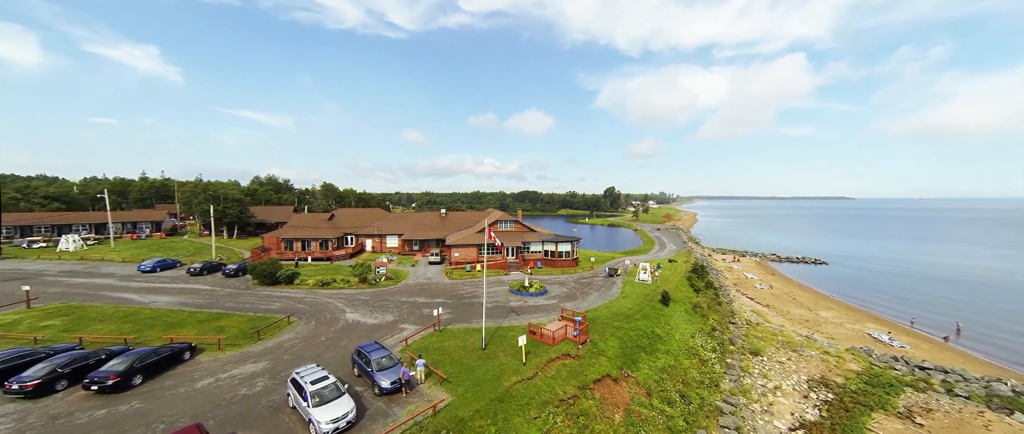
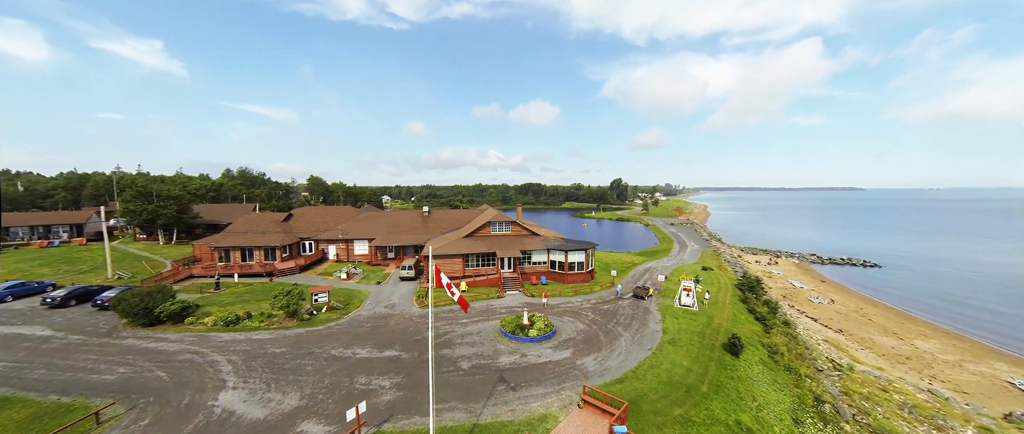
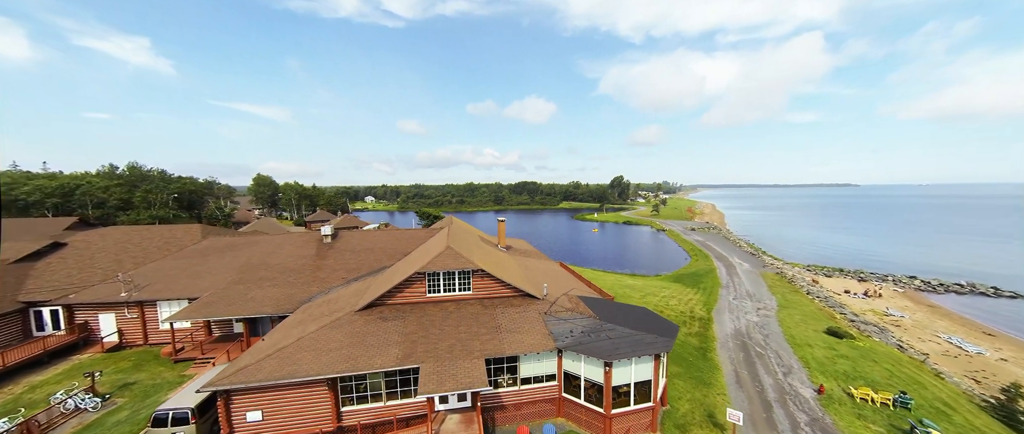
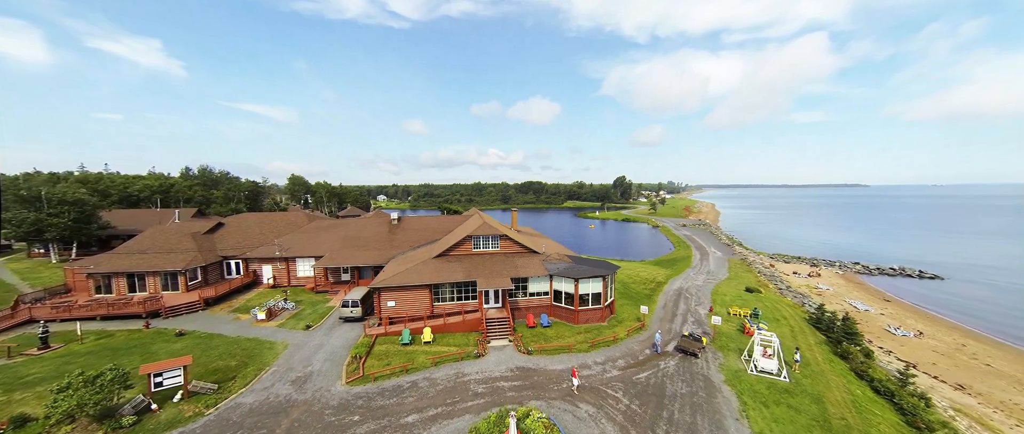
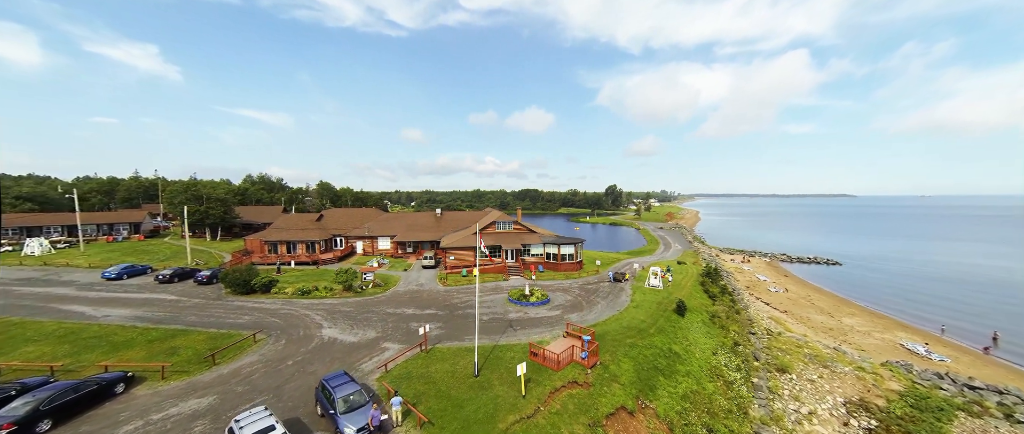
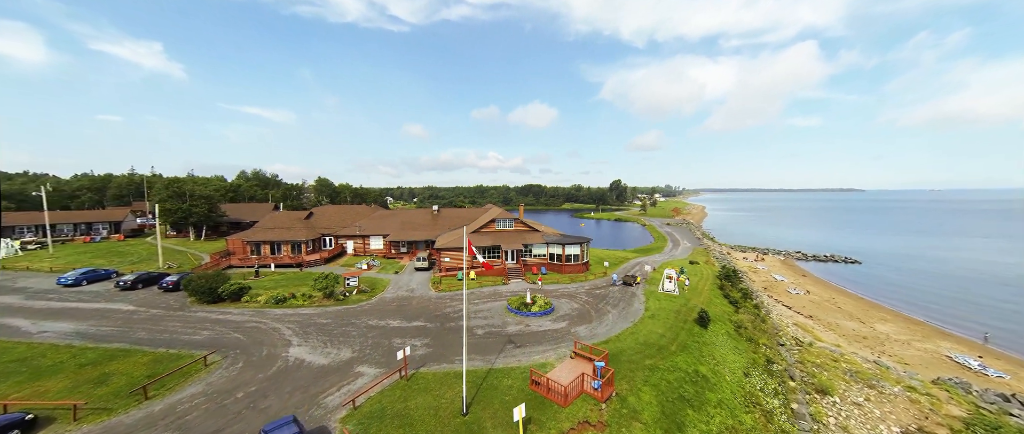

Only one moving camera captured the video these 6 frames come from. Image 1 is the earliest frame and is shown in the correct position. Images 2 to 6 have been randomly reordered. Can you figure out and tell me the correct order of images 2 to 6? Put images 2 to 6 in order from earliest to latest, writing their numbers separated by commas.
5, 6, 2, 4, 3
